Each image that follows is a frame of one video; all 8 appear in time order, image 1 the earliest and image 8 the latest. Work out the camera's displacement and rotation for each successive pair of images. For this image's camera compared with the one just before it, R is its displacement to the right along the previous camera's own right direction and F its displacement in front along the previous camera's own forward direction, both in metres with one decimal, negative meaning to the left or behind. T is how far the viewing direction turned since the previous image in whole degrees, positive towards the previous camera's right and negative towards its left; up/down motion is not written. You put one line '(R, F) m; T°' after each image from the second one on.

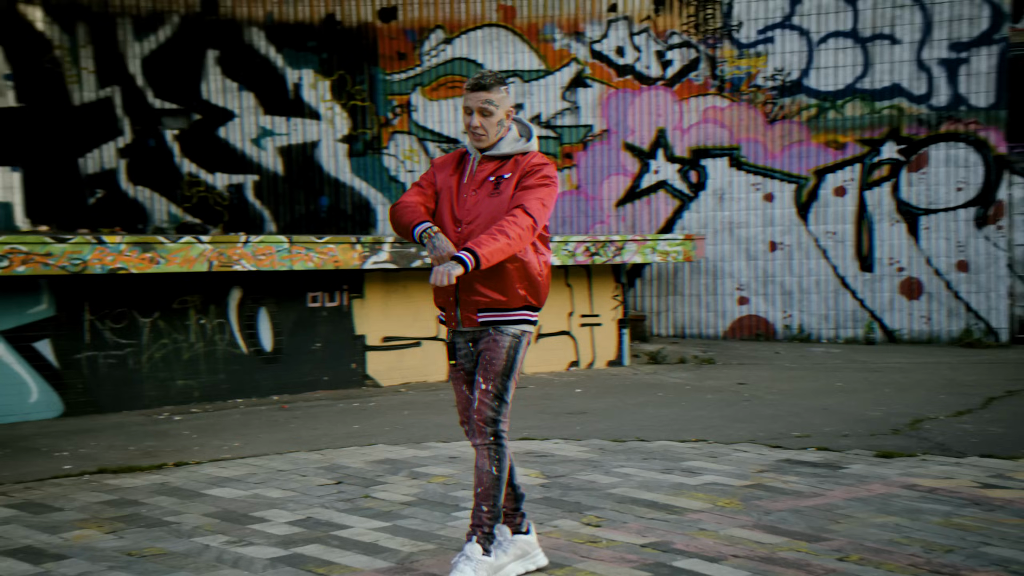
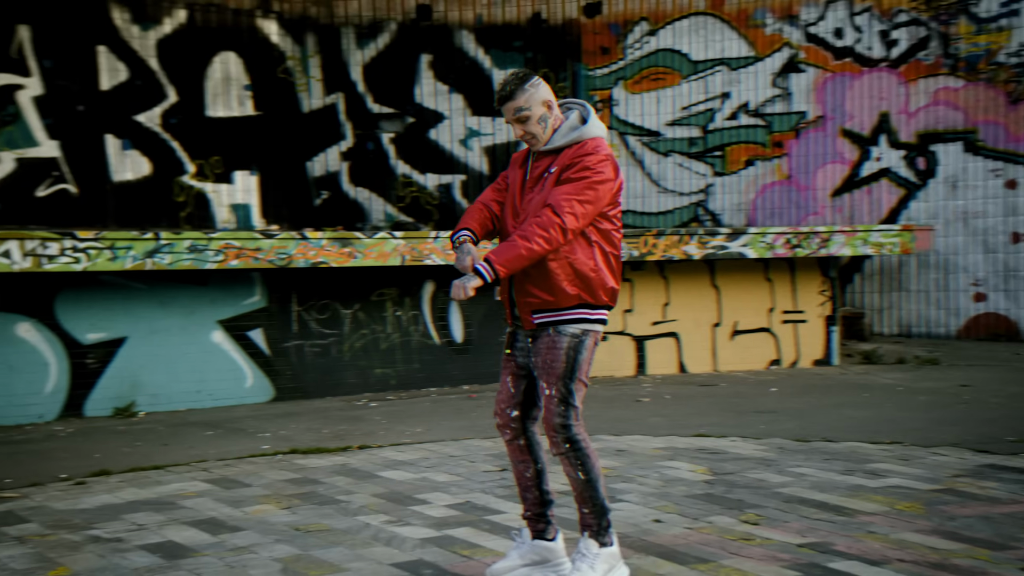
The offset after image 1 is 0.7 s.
(+0.3, 0.0) m; -13°
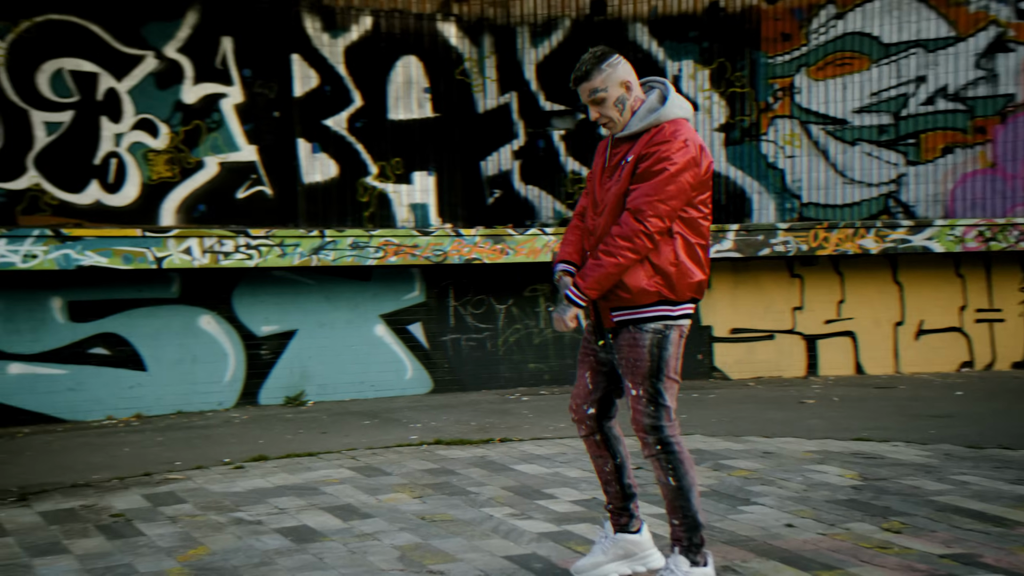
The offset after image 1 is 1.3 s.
(+0.2, +0.1) m; -11°
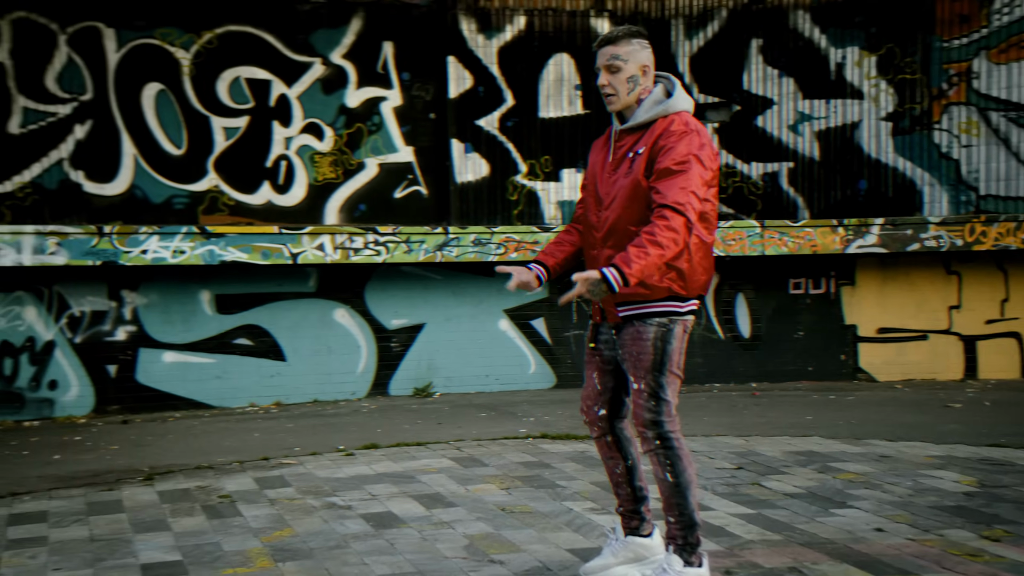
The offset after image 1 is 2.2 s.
(+0.4, 0.0) m; -10°
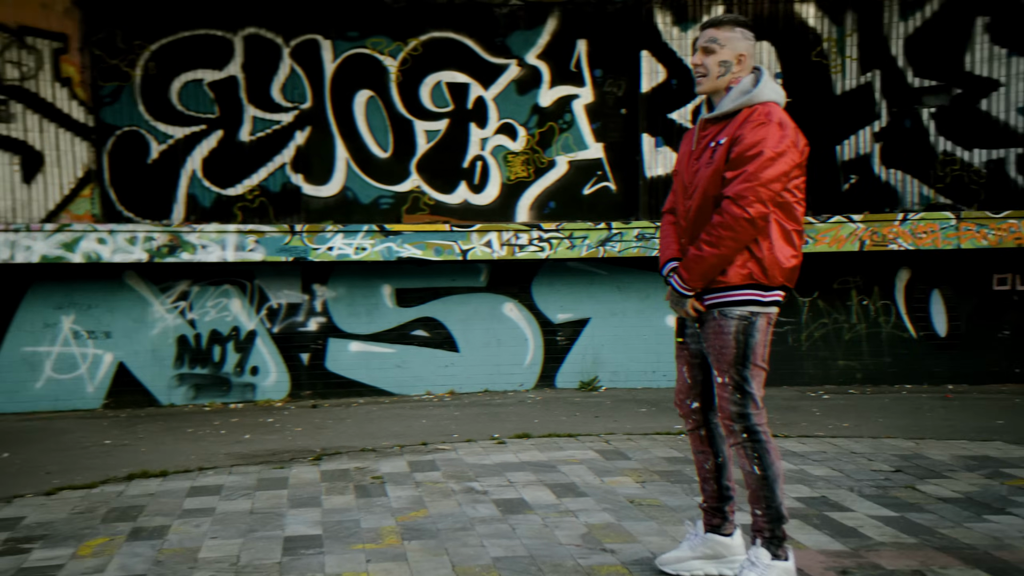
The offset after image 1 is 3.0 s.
(+0.3, 0.0) m; -12°
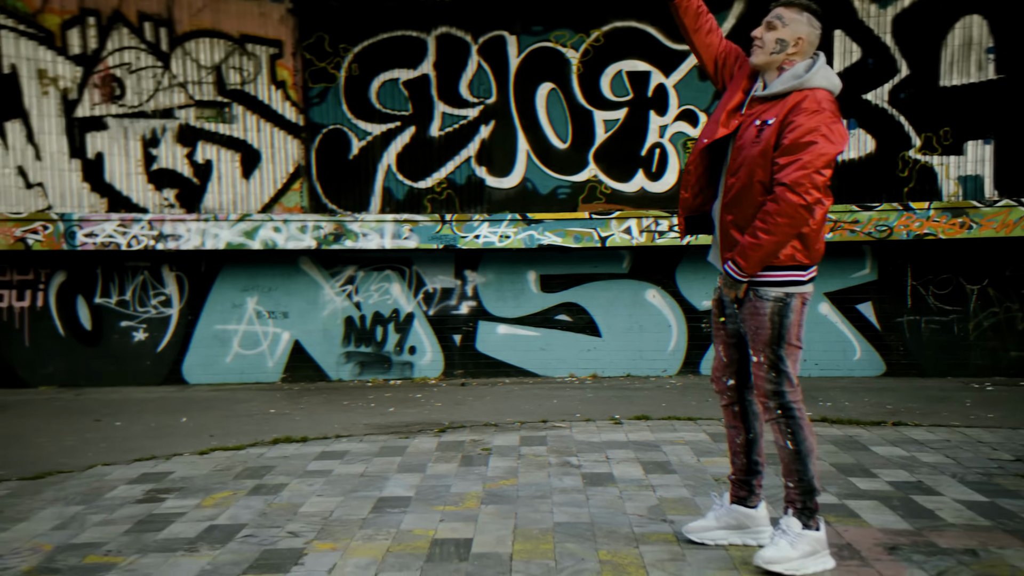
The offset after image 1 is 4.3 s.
(+0.5, -0.1) m; -12°
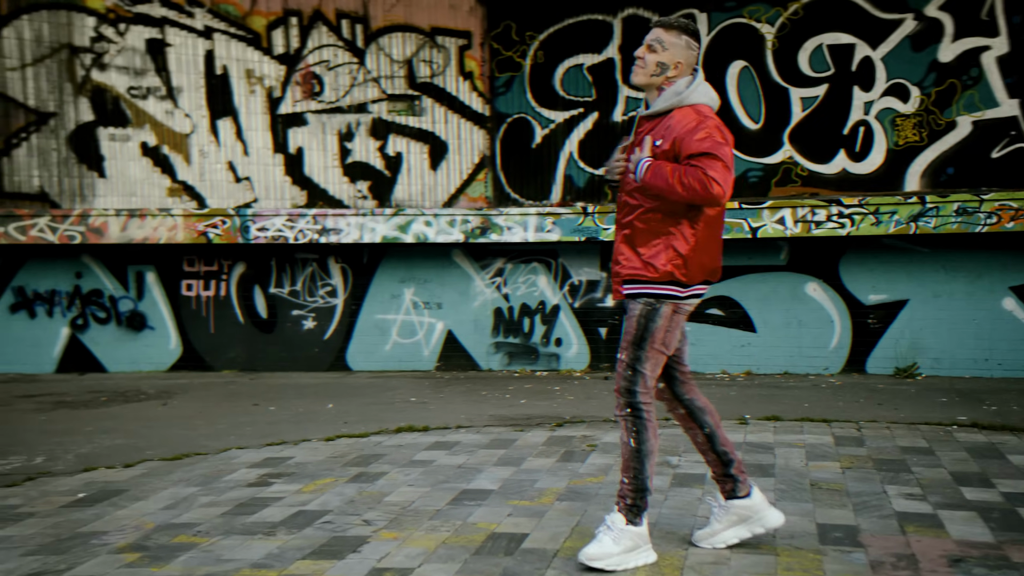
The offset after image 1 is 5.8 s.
(+0.4, +0.2) m; -11°
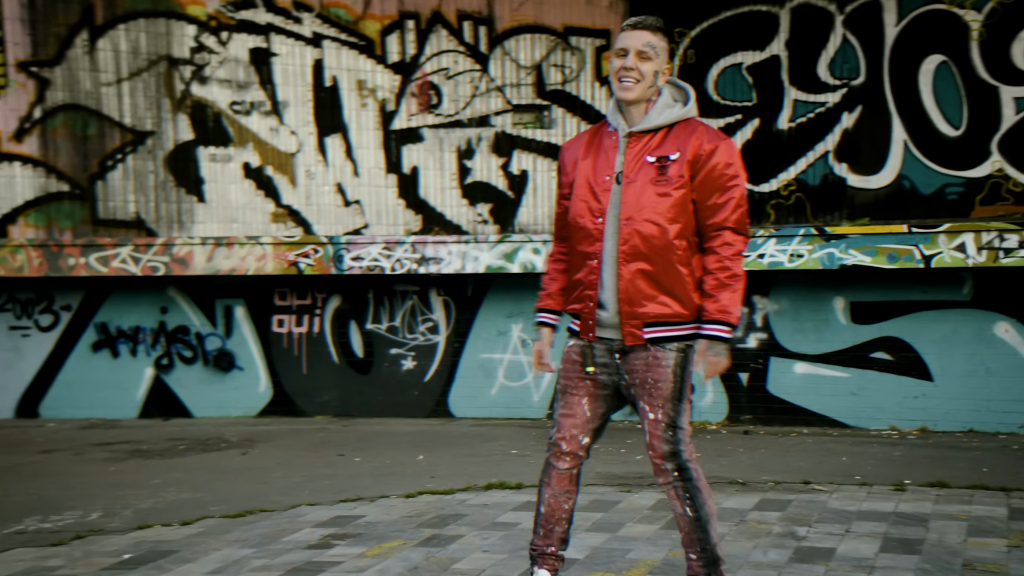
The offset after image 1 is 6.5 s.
(-0.1, +1.2) m; -7°
